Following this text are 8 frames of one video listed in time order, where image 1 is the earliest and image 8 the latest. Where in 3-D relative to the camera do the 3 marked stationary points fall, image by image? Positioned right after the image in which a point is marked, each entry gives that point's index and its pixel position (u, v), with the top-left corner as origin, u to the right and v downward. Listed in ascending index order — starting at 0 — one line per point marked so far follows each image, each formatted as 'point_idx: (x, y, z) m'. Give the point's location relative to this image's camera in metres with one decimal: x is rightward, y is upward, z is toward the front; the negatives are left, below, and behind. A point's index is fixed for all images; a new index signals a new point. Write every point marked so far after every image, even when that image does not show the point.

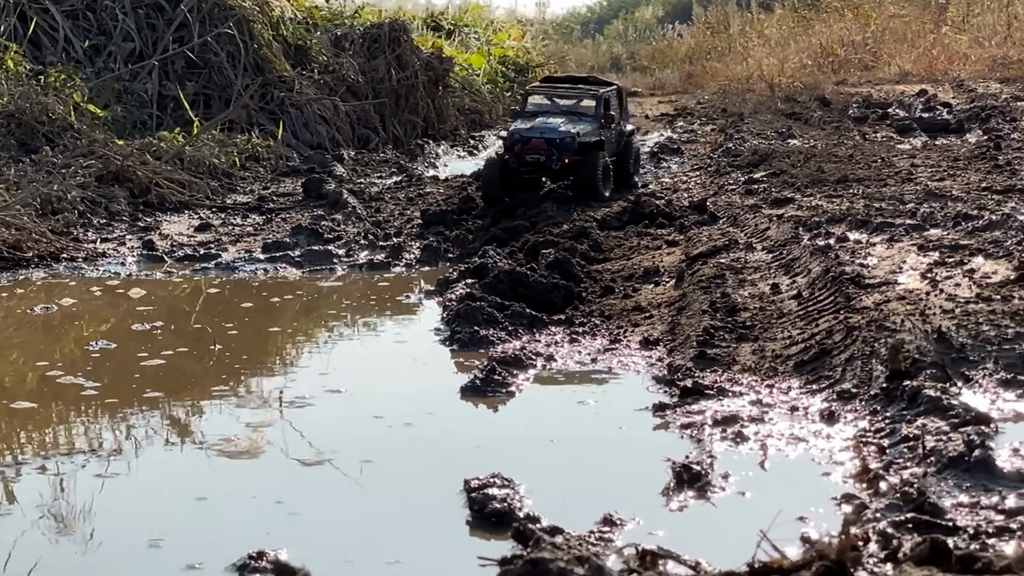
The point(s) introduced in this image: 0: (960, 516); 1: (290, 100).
0: (+1.2, -0.6, +6.0) m
1: (-1.8, +1.5, +18.2) m
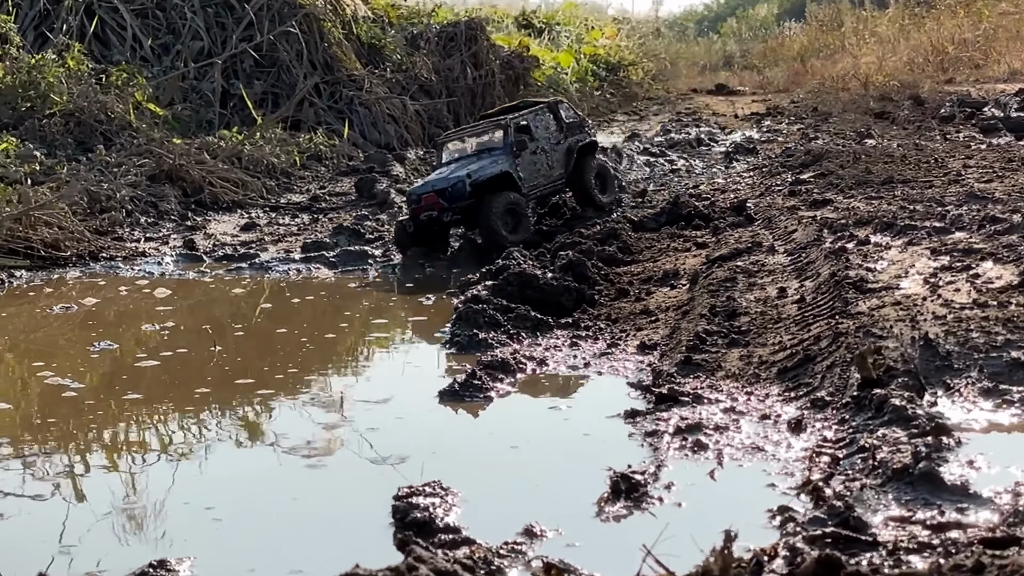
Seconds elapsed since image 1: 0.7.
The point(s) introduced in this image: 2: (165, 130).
0: (+1.0, -0.6, +5.9) m
1: (-1.3, +1.6, +18.2) m
2: (-2.5, +1.1, +15.9) m
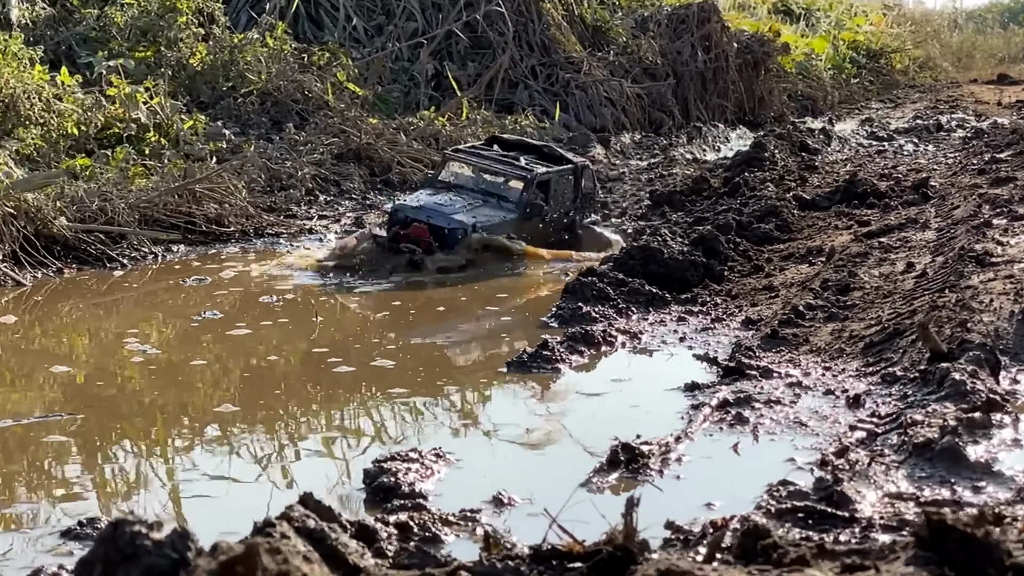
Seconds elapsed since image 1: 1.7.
0: (+0.9, -0.5, +5.3) m
1: (+0.5, +1.7, +17.8) m
2: (-1.1, +1.3, +15.8) m
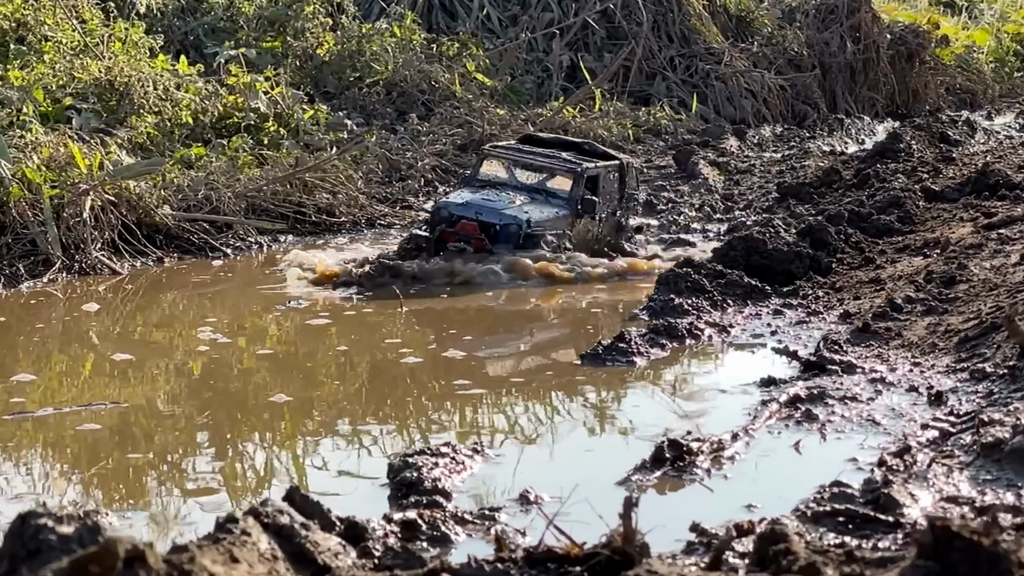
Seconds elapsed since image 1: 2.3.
0: (+0.9, -0.5, +4.9) m
1: (+1.6, +1.7, +17.4) m
2: (-0.1, +1.3, +15.5) m
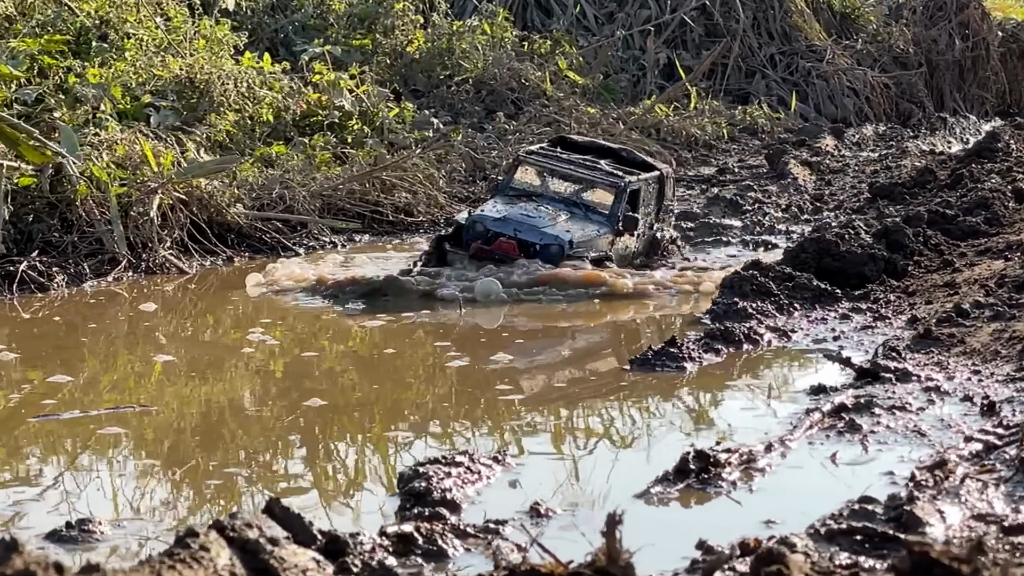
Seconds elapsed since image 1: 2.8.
0: (+0.9, -0.5, +4.6) m
1: (+2.4, +1.7, +17.0) m
2: (+0.5, +1.3, +15.3) m
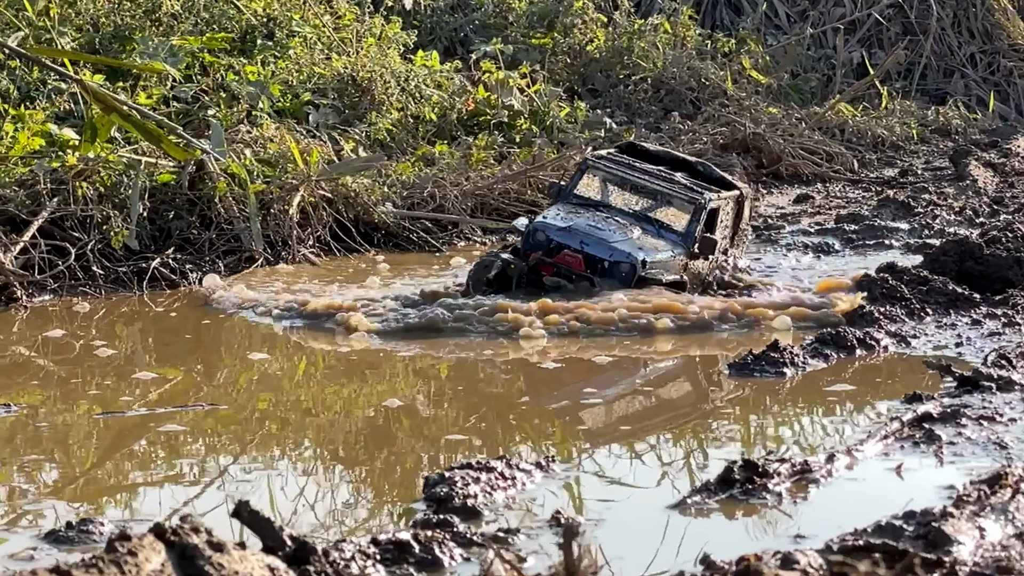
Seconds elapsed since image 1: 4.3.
0: (+0.9, -0.5, +4.3) m
1: (+3.8, +1.6, +16.4) m
2: (+1.7, +1.3, +14.9) m
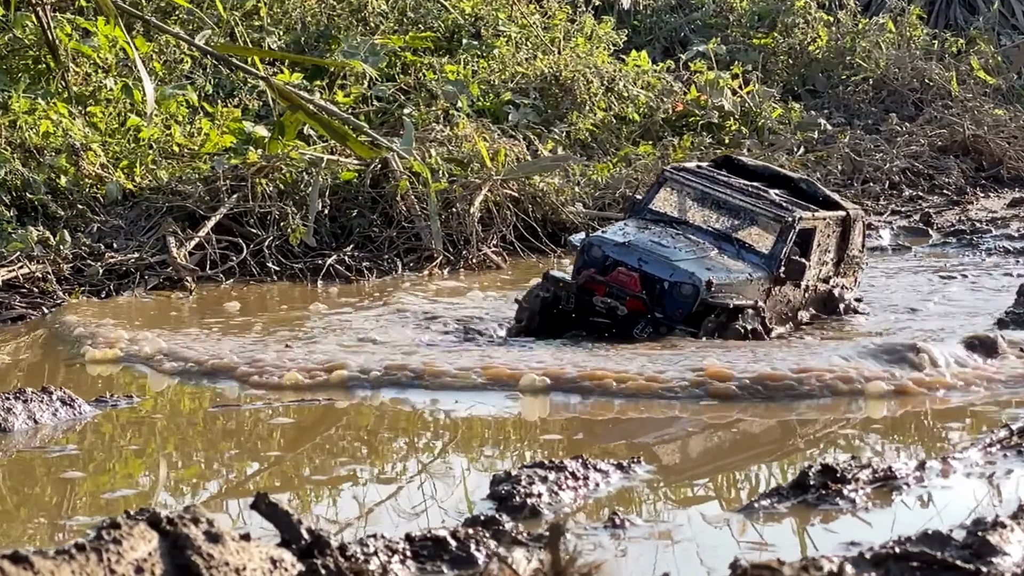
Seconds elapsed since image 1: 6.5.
0: (+0.9, -0.5, +4.0) m
1: (+5.4, +1.5, +15.7) m
2: (+3.2, +1.2, +14.5) m
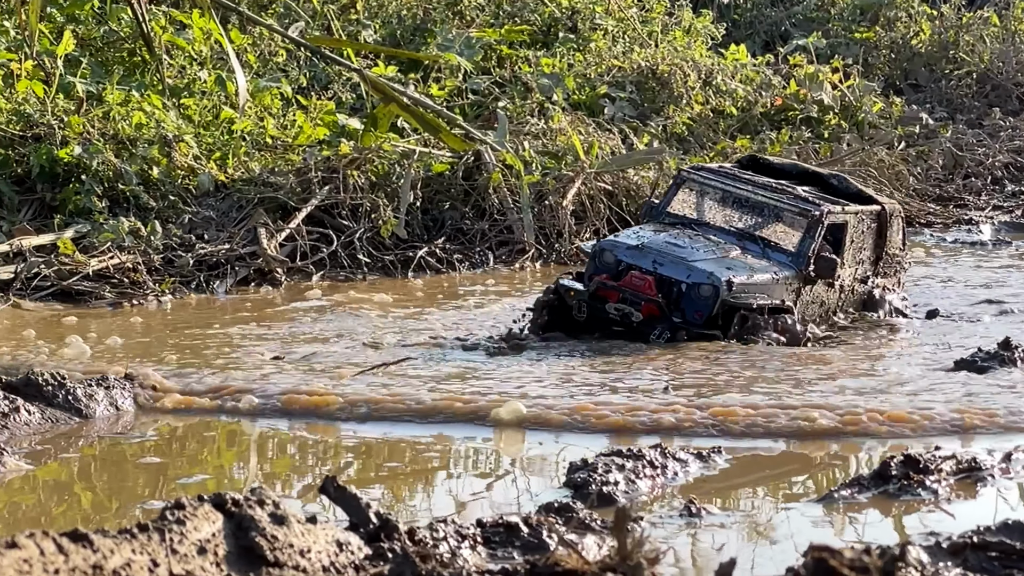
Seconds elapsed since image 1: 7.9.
0: (+1.1, -0.5, +3.9) m
1: (+6.1, +1.6, +15.4) m
2: (+3.8, +1.3, +14.2) m
